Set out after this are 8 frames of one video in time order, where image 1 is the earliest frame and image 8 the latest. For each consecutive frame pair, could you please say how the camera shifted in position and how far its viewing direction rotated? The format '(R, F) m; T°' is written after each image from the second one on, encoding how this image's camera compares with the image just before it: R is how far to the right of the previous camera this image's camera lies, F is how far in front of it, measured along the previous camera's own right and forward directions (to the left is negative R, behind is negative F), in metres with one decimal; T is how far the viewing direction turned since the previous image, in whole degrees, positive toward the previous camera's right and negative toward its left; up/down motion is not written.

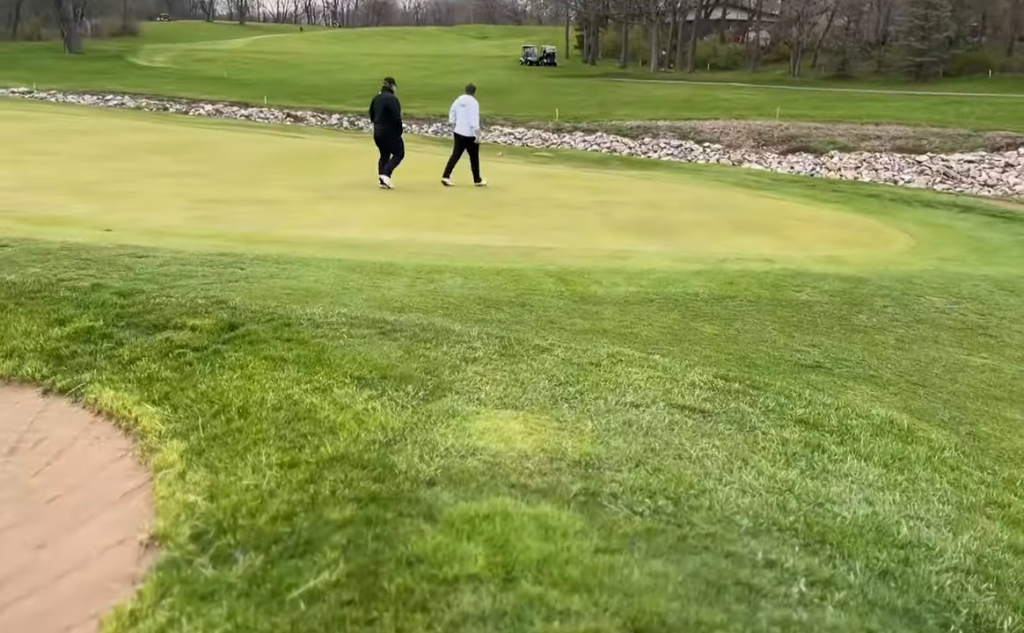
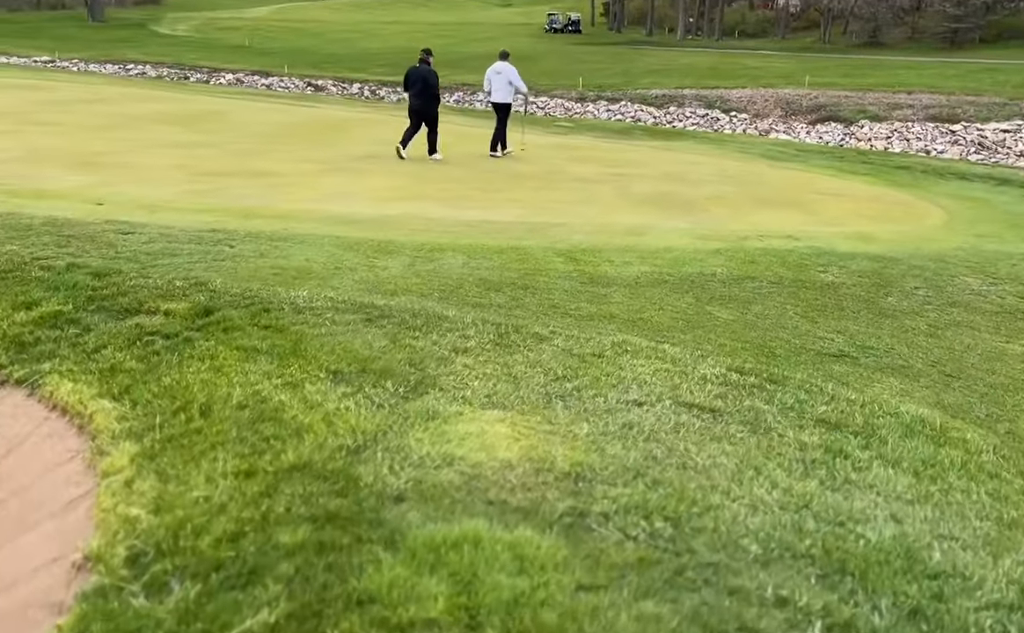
(+0.1, +0.4) m; -2°
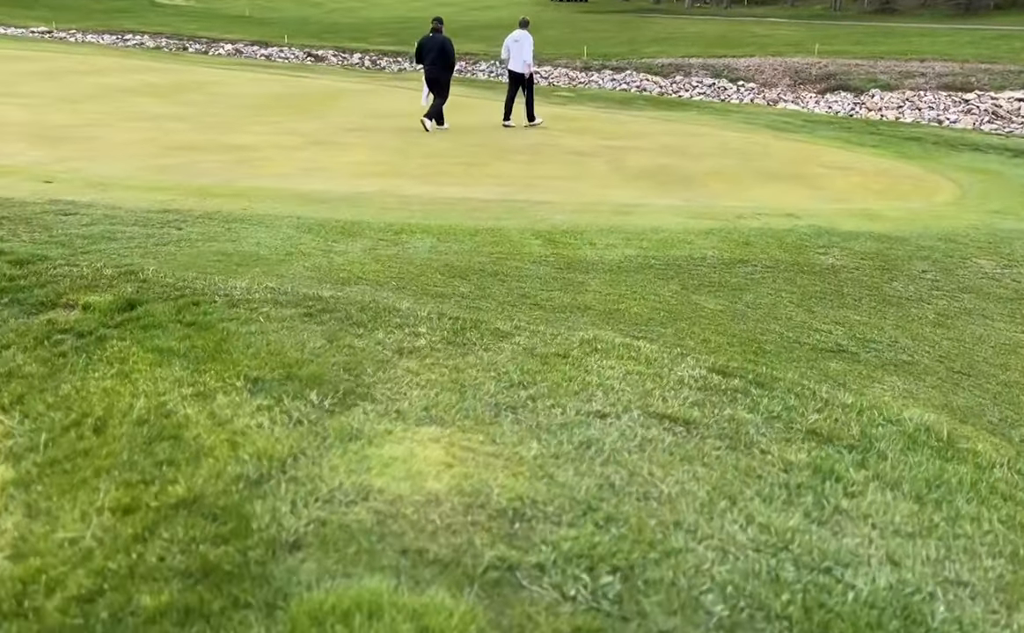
(+0.2, +0.5) m; -1°
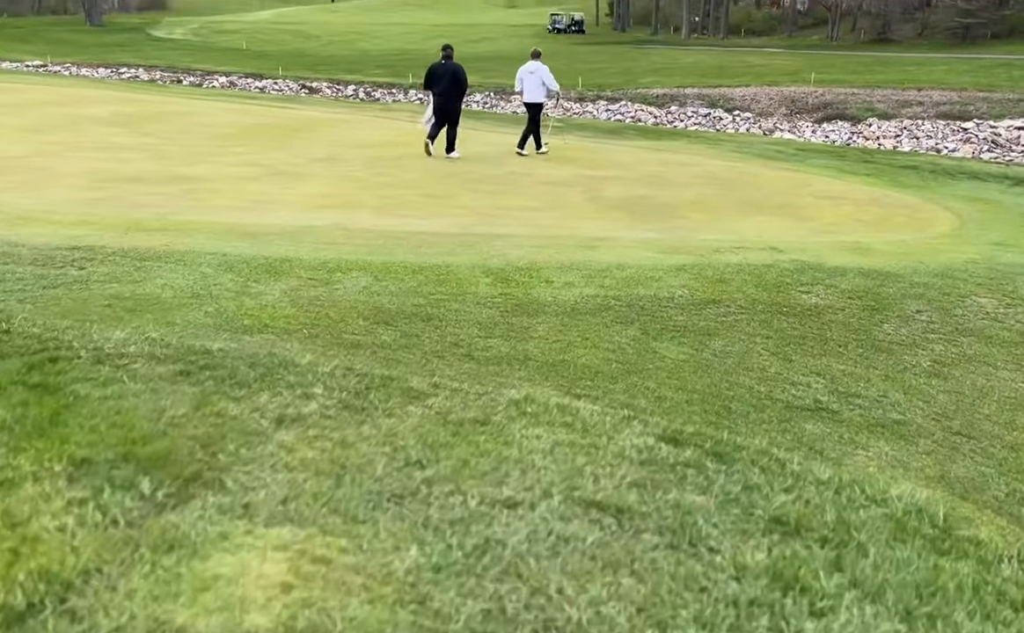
(+0.3, +0.7) m; 0°
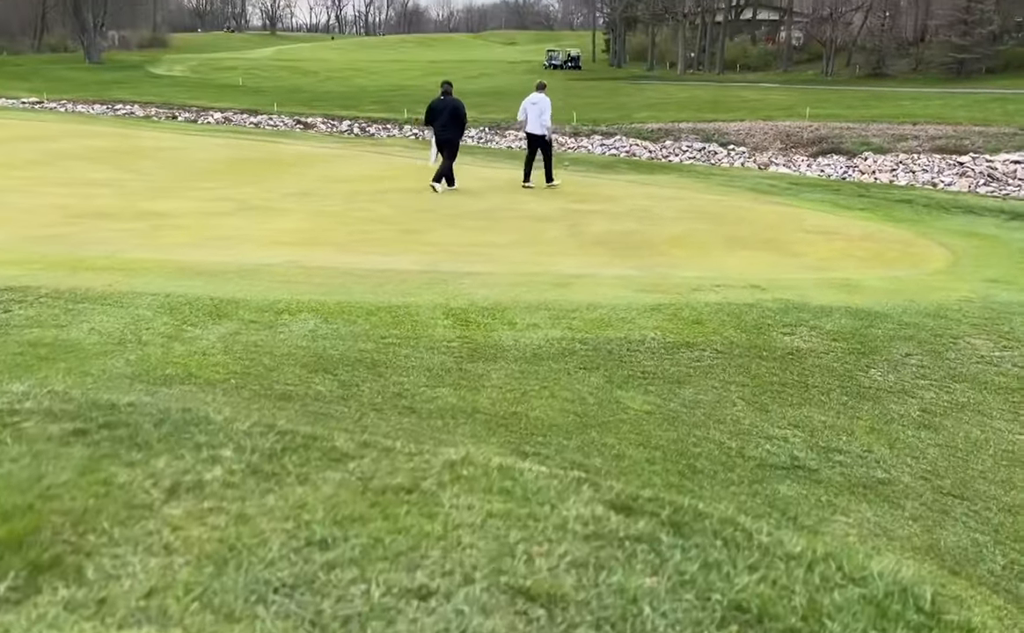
(+0.2, +0.4) m; 0°
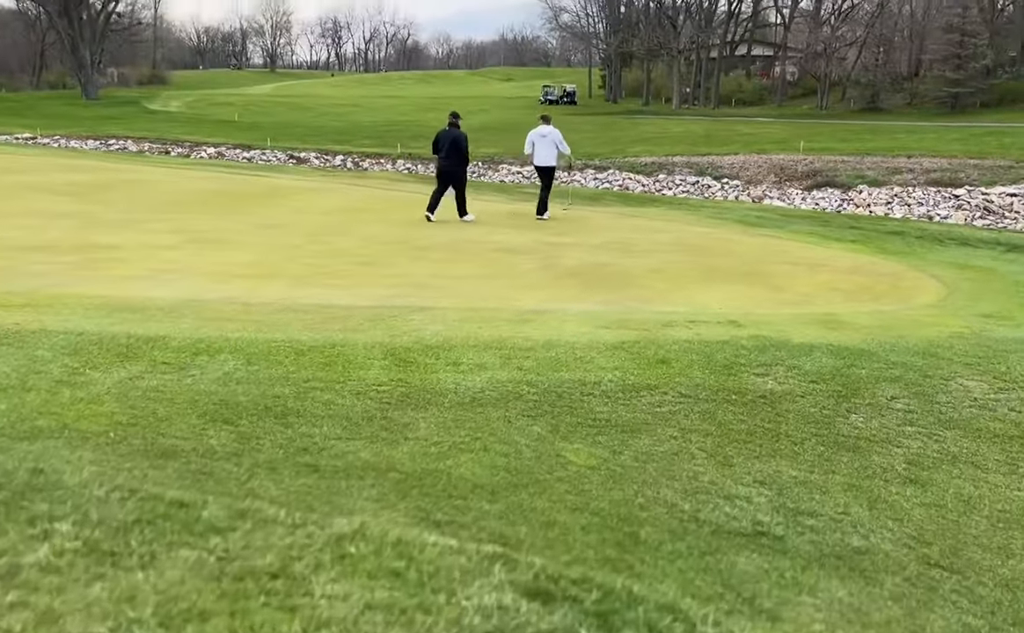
(+0.3, +0.5) m; 0°
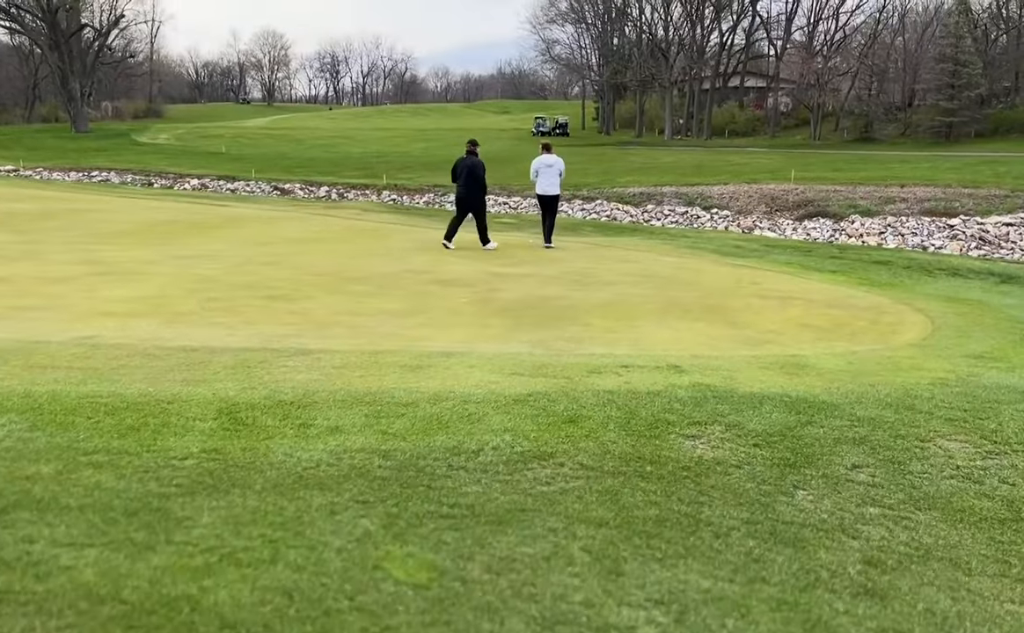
(+0.6, +1.0) m; 0°
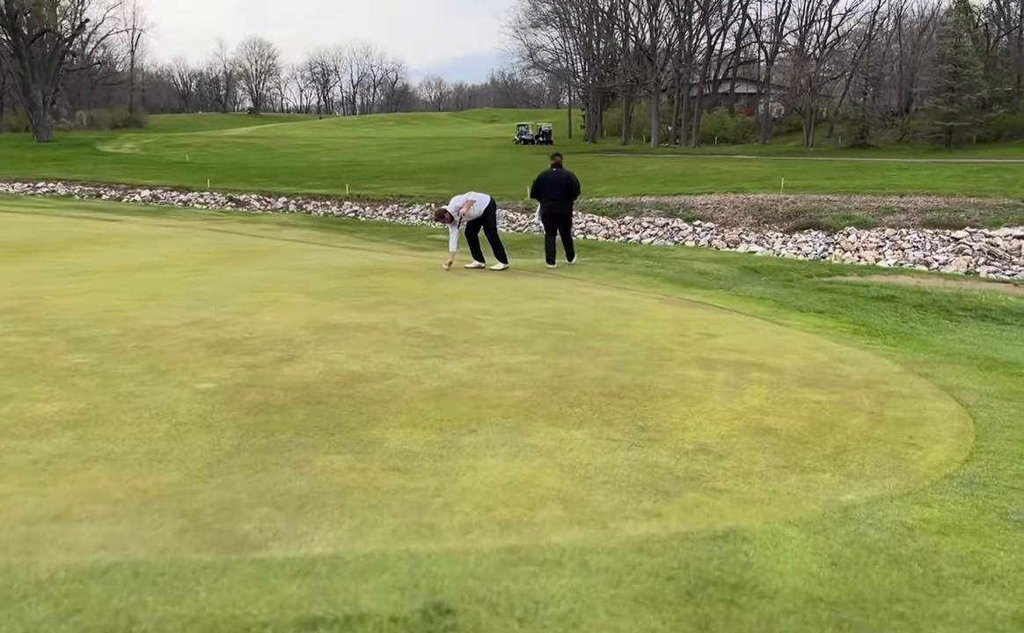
(+1.2, +3.2) m; 0°
